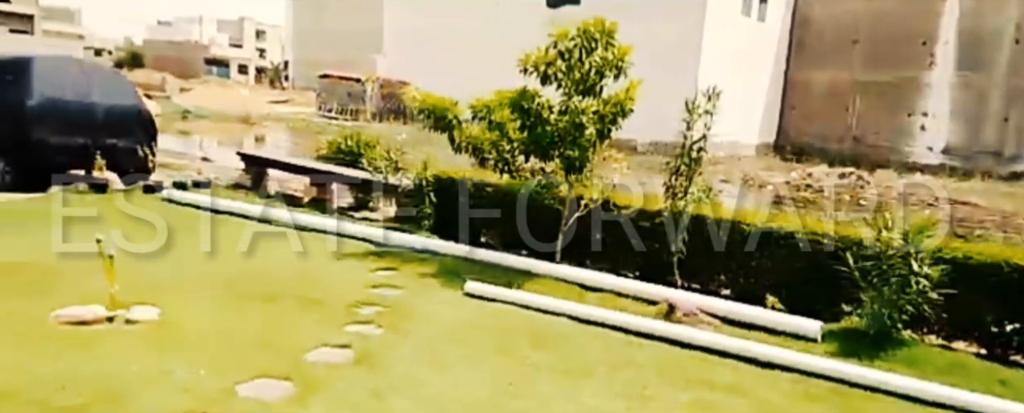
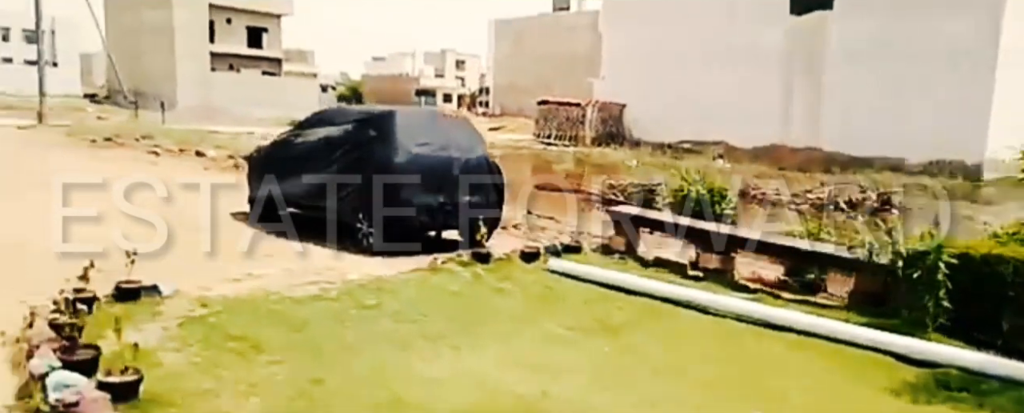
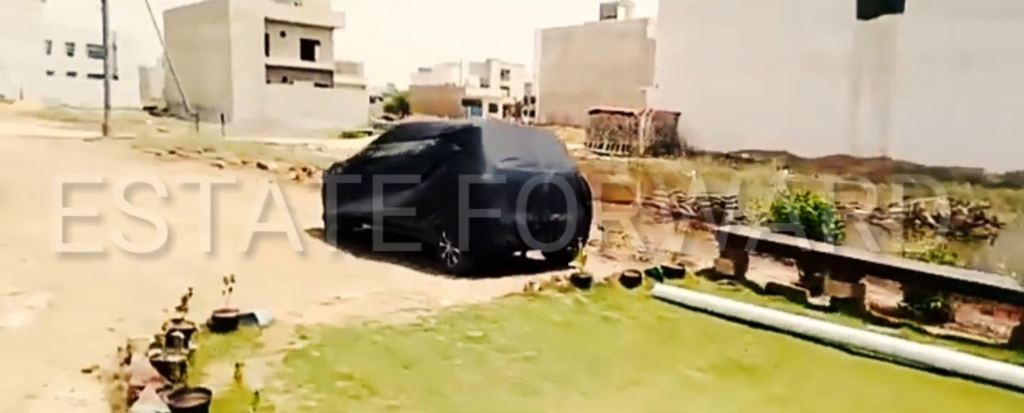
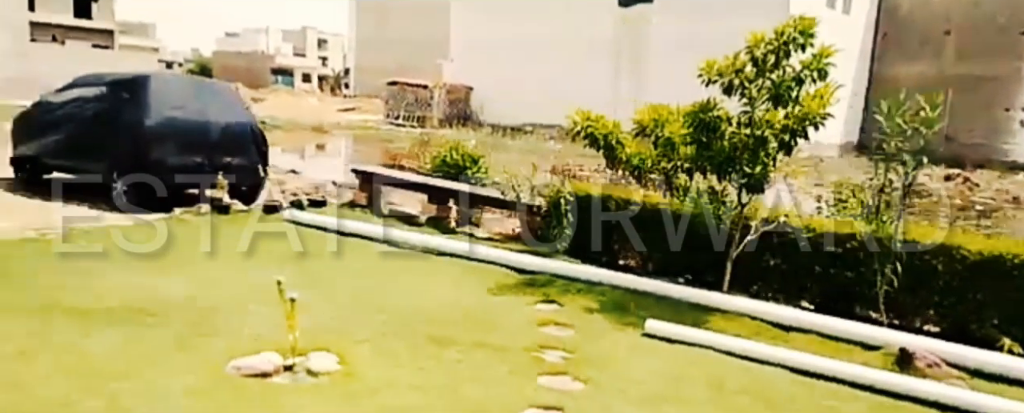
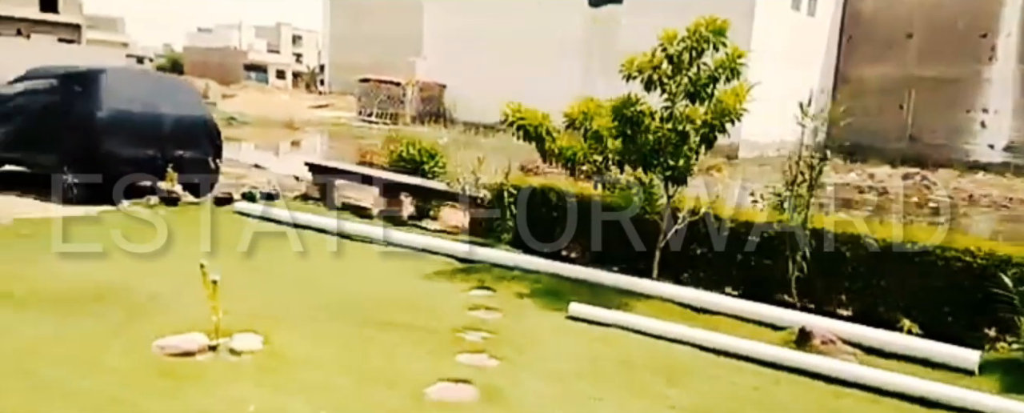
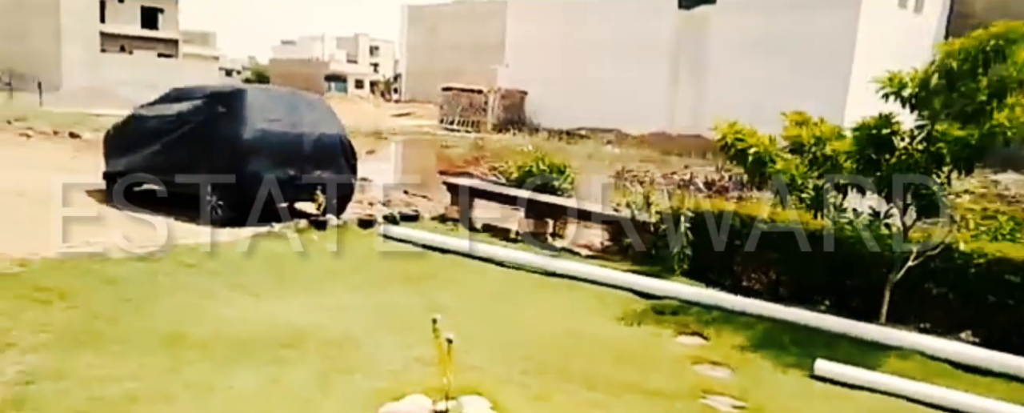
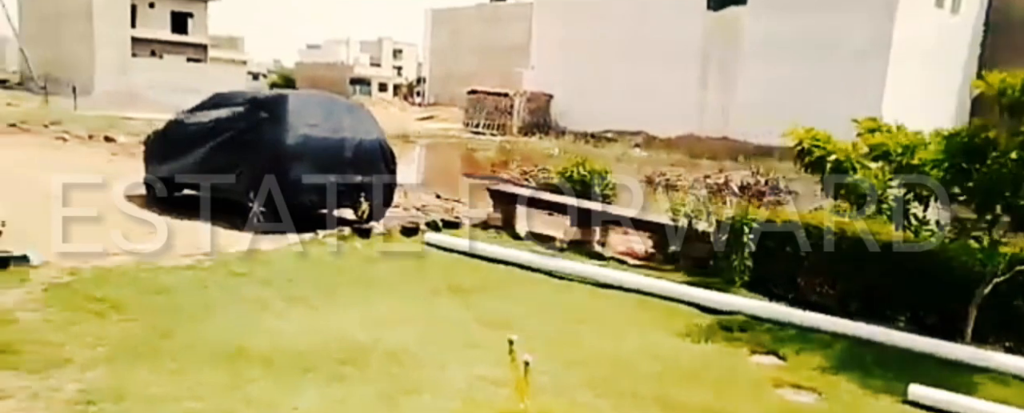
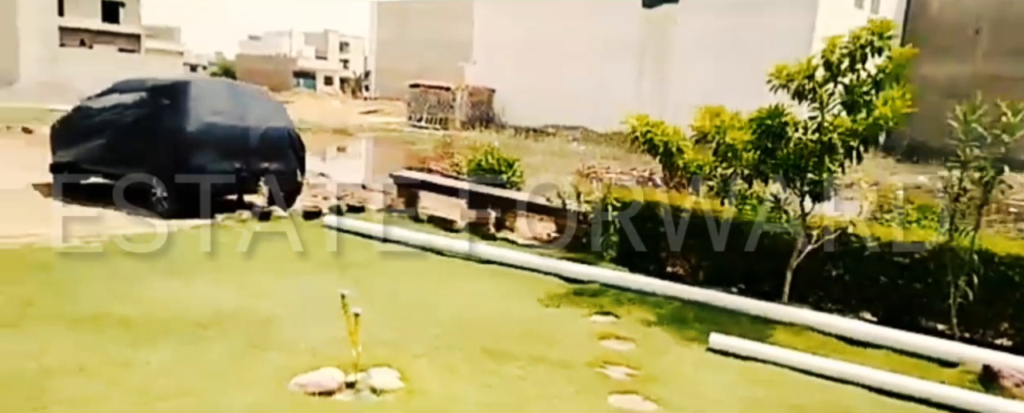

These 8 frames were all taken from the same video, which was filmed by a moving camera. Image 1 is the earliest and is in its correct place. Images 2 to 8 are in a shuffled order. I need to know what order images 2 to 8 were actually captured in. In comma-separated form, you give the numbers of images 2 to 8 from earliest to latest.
5, 4, 8, 6, 7, 2, 3
